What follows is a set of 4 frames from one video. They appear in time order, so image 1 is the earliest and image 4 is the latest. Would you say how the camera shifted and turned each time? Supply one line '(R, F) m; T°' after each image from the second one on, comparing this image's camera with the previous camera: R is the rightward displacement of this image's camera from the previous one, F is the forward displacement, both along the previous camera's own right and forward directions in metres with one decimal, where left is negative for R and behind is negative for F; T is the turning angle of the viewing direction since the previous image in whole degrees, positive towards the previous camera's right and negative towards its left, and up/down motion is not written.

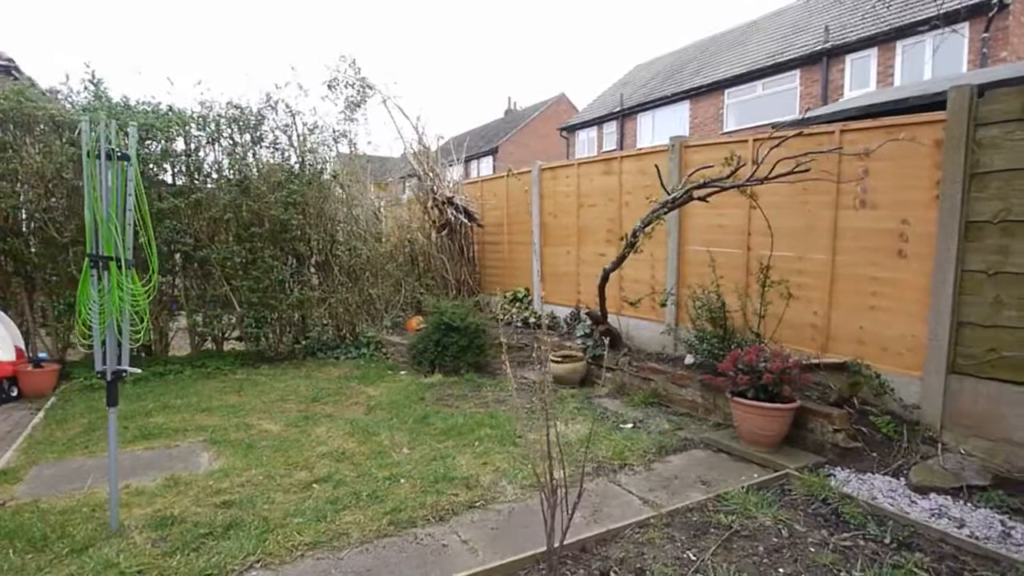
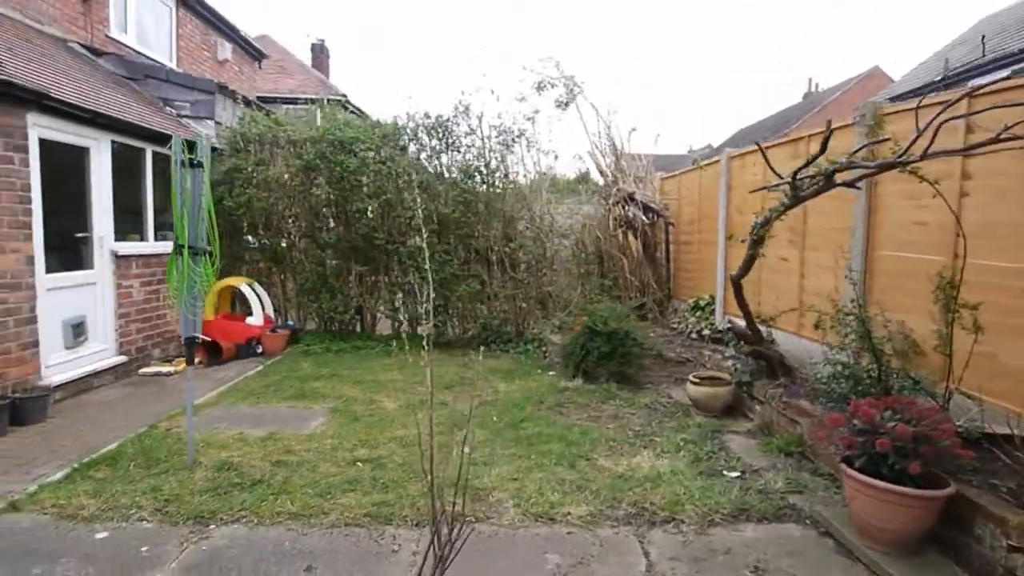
(+1.5, +0.7) m; -29°
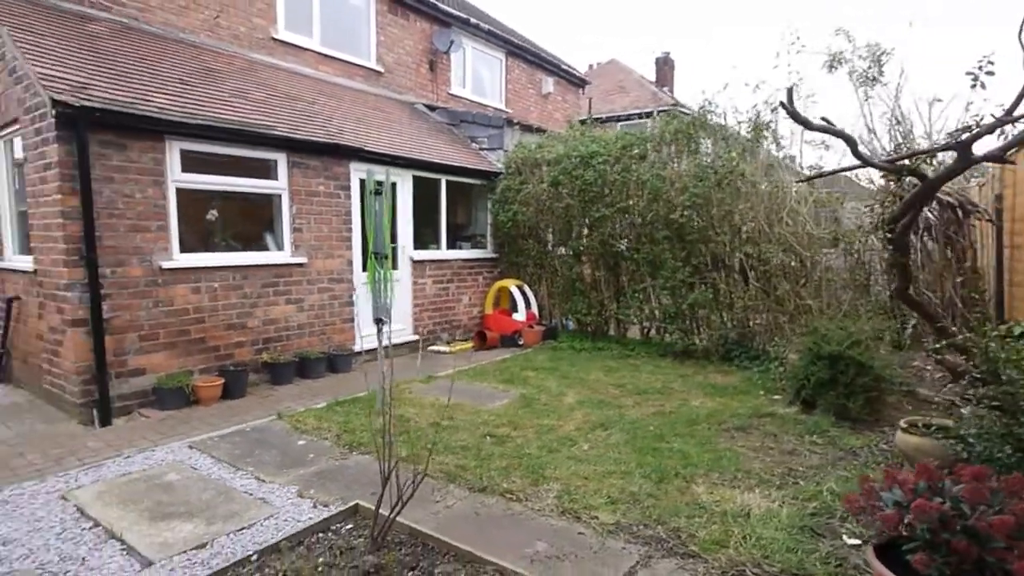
(+1.8, +0.3) m; -37°
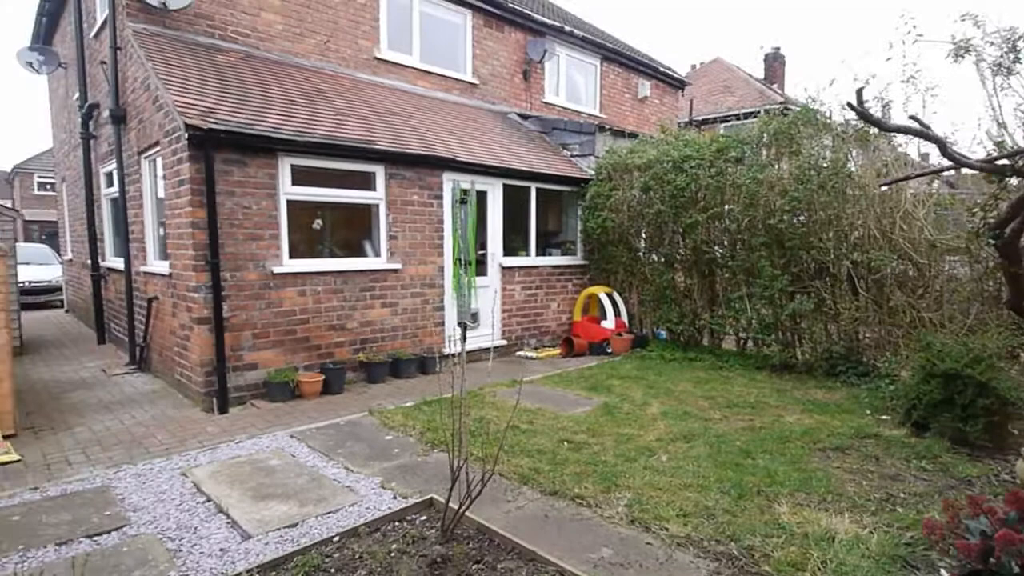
(+0.2, 0.0) m; -10°
